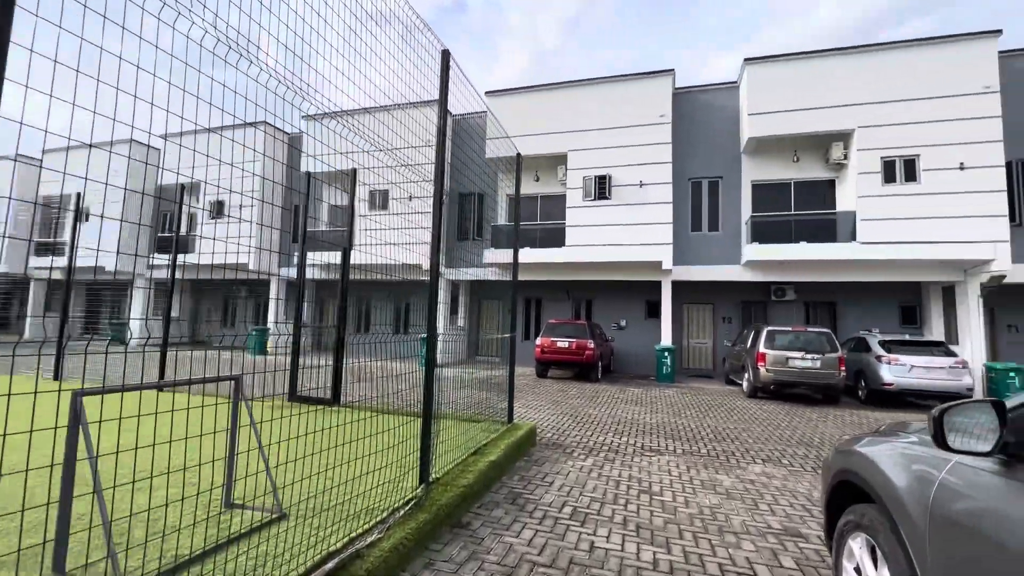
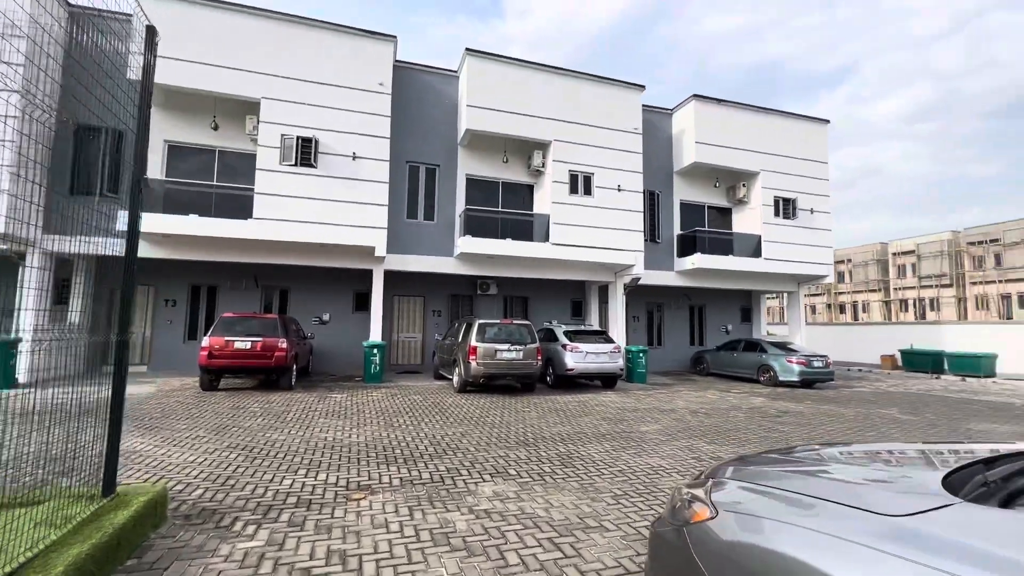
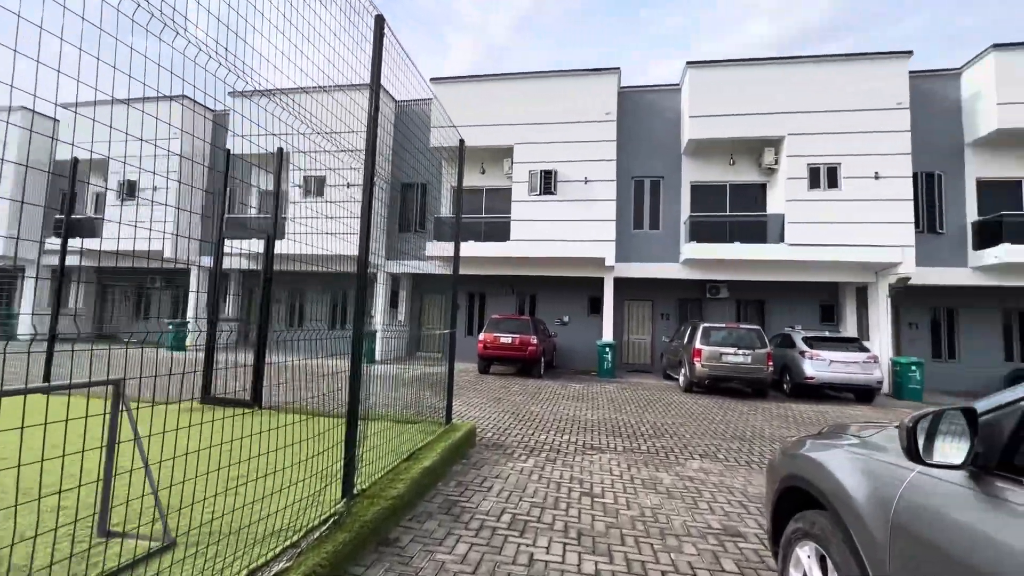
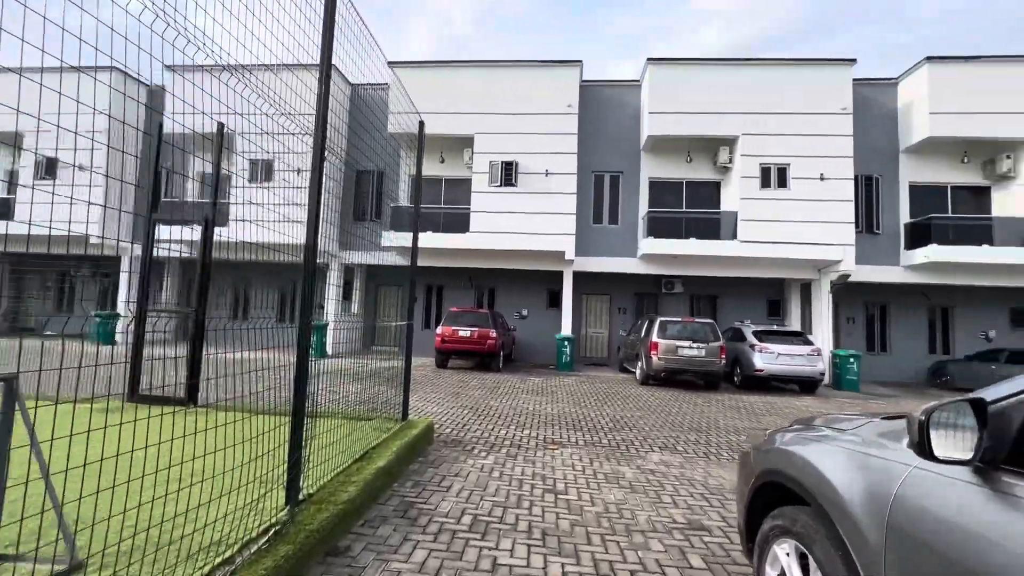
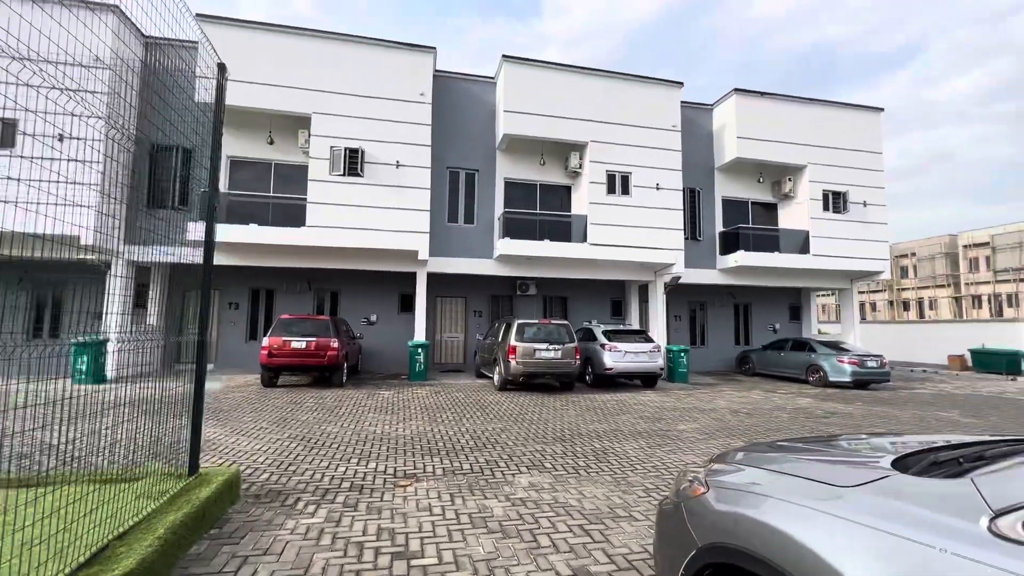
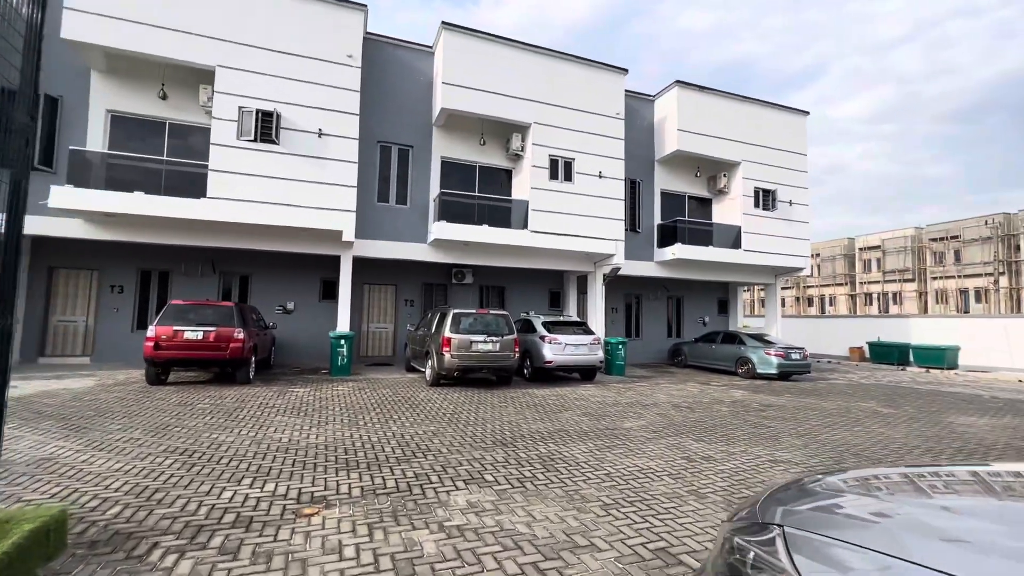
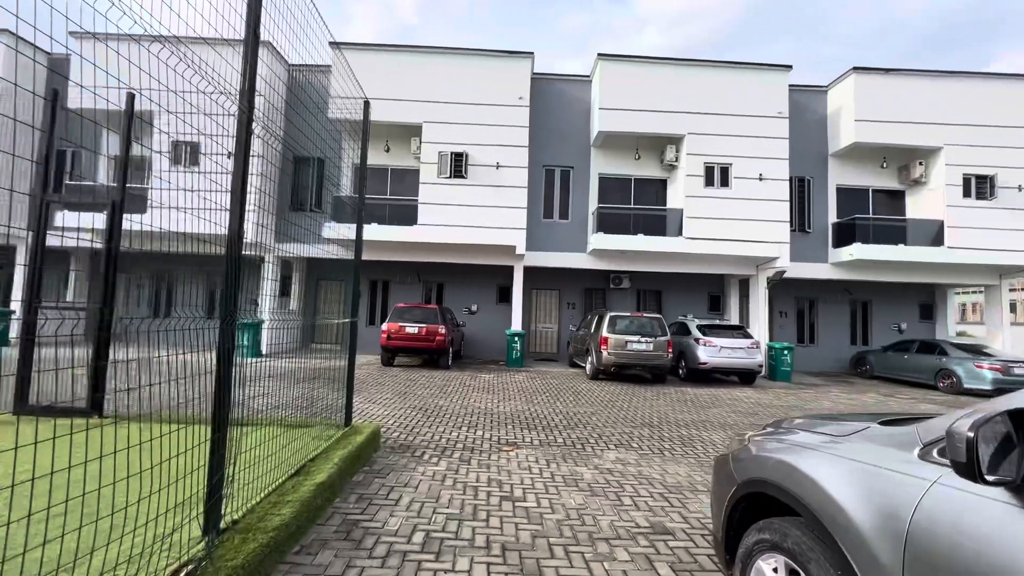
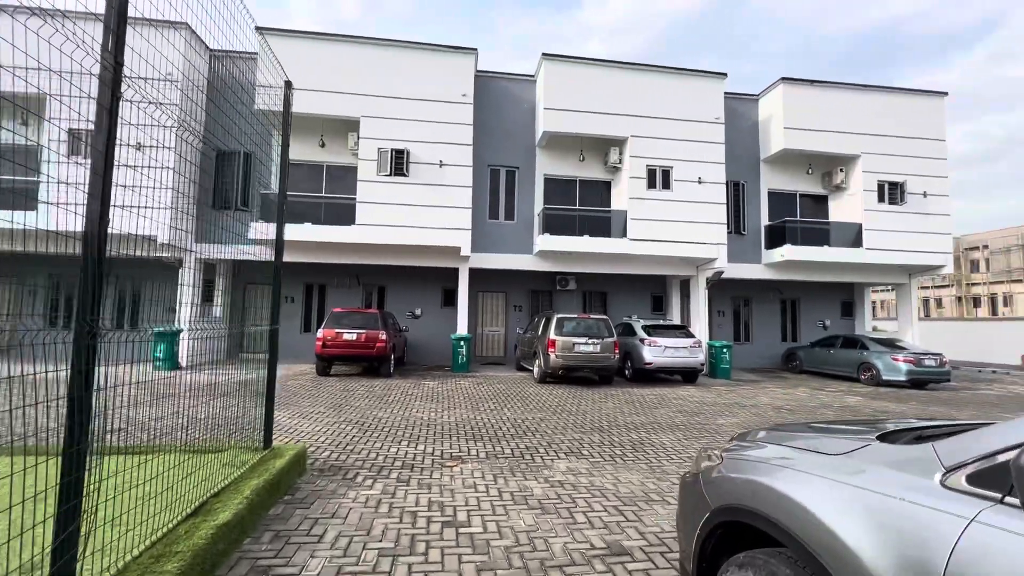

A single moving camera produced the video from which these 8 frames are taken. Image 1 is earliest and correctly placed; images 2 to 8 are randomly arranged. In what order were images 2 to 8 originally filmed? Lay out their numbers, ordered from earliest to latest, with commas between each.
3, 4, 7, 8, 5, 2, 6
